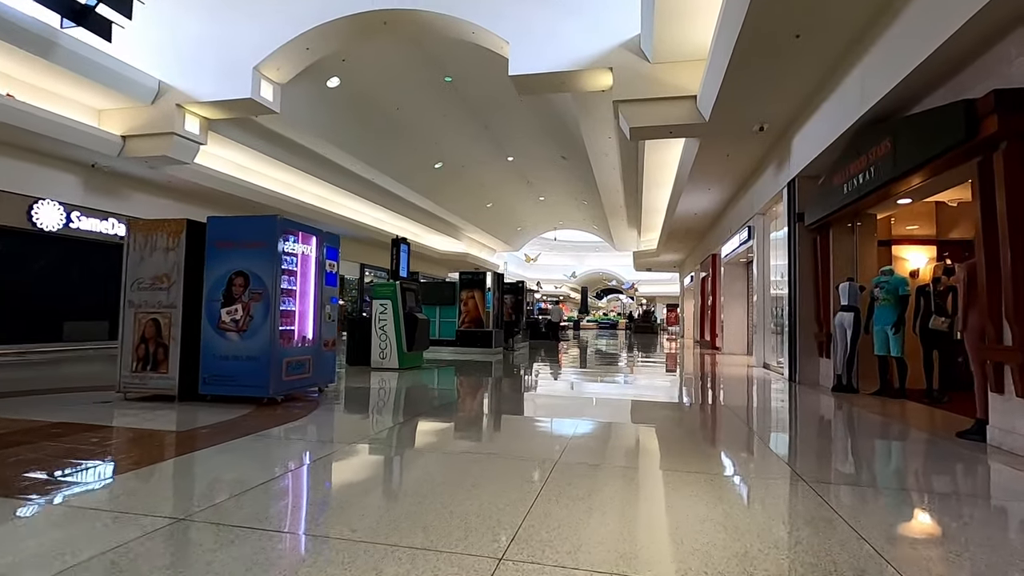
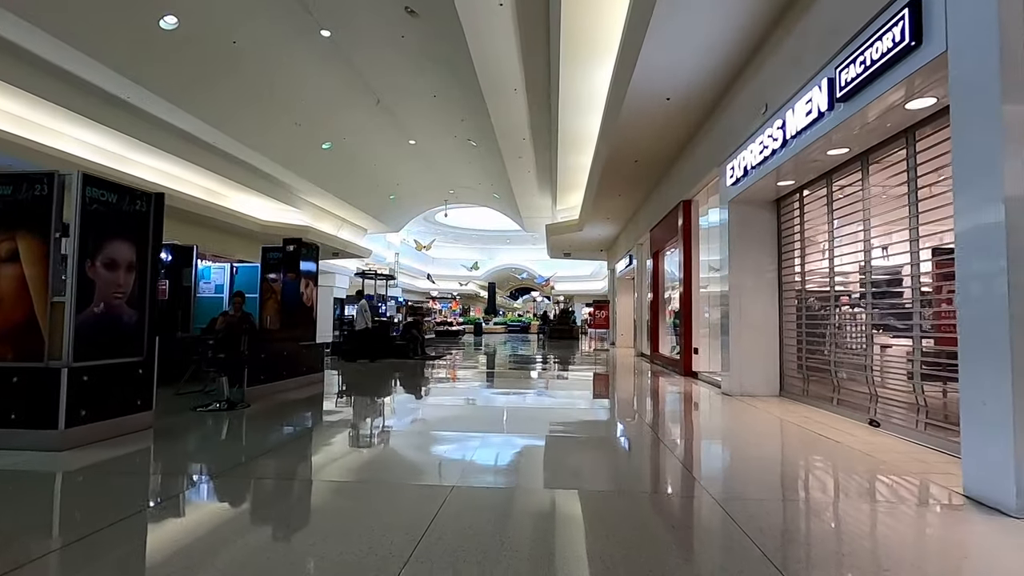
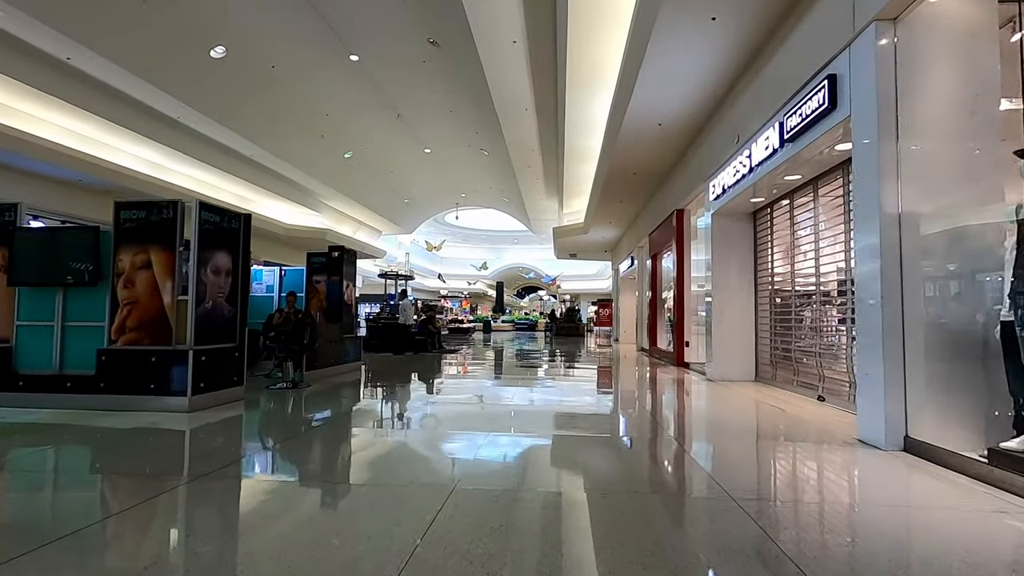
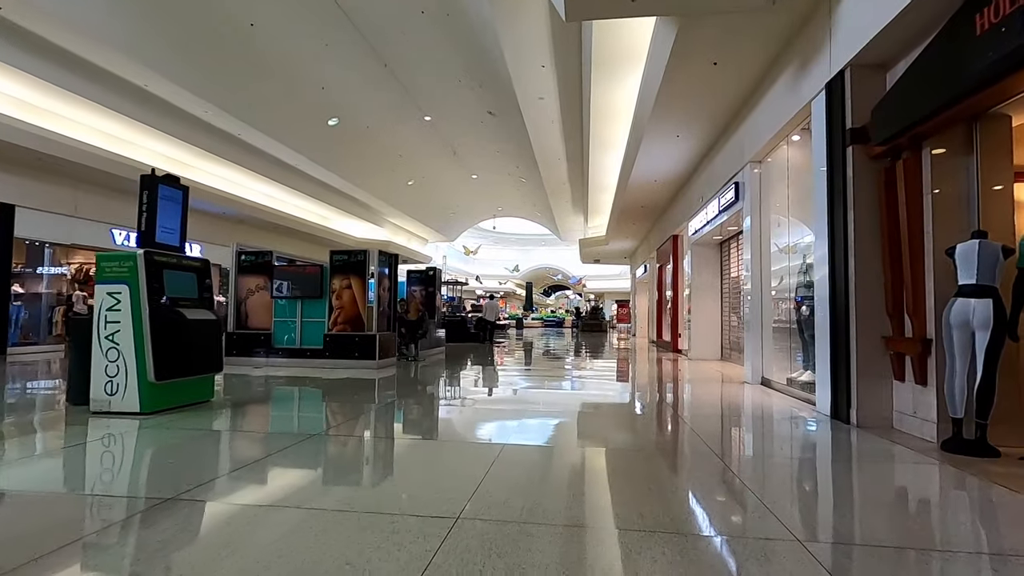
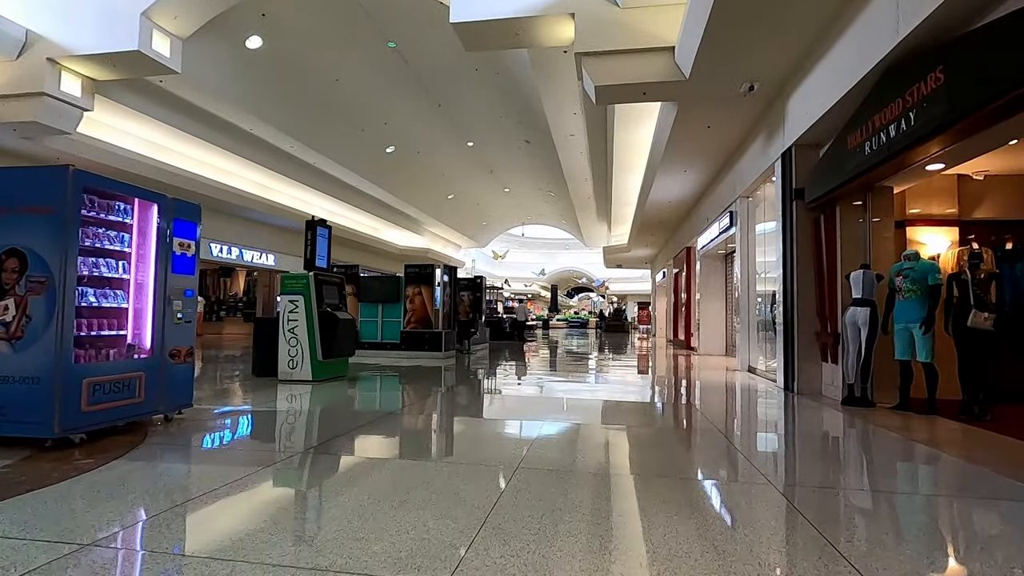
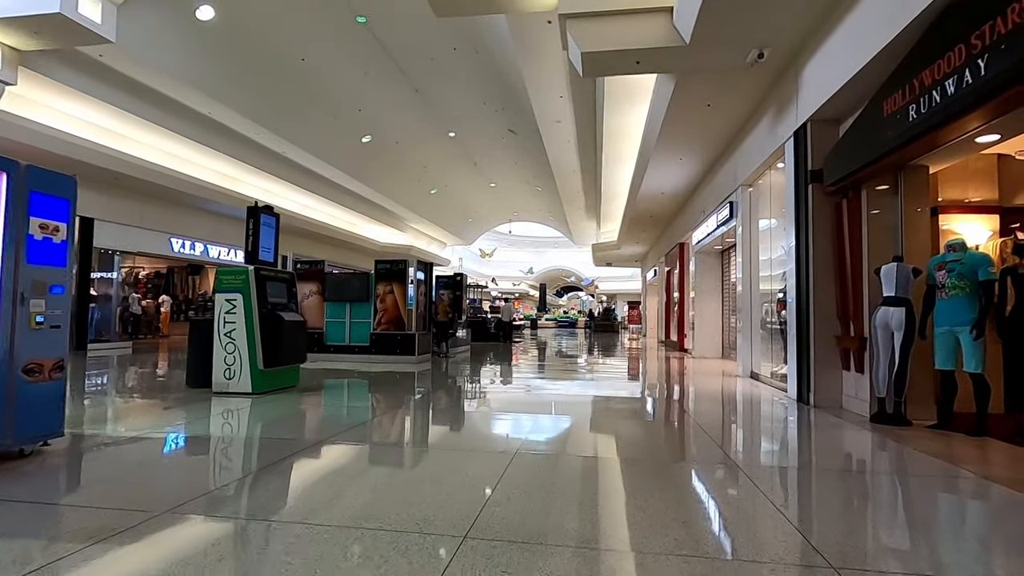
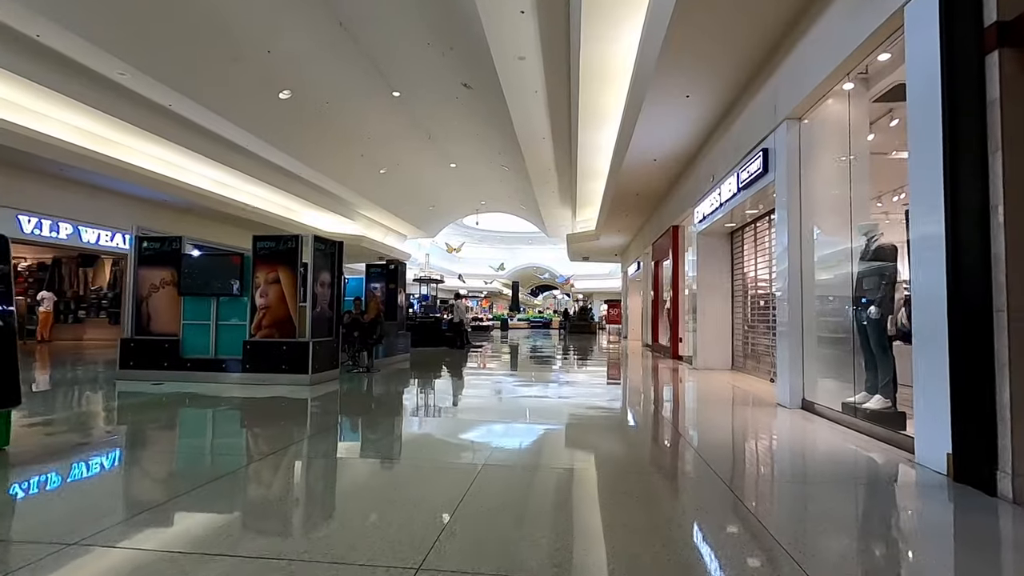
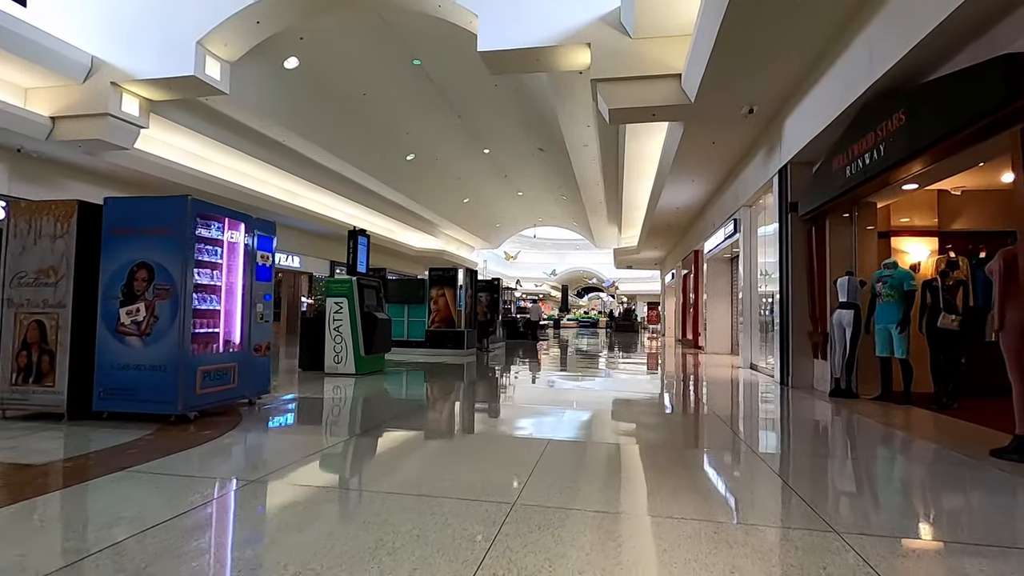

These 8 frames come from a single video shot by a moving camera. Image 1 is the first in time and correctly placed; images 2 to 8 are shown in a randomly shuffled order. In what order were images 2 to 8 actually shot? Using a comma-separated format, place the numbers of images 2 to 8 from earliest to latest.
8, 5, 6, 4, 7, 3, 2
